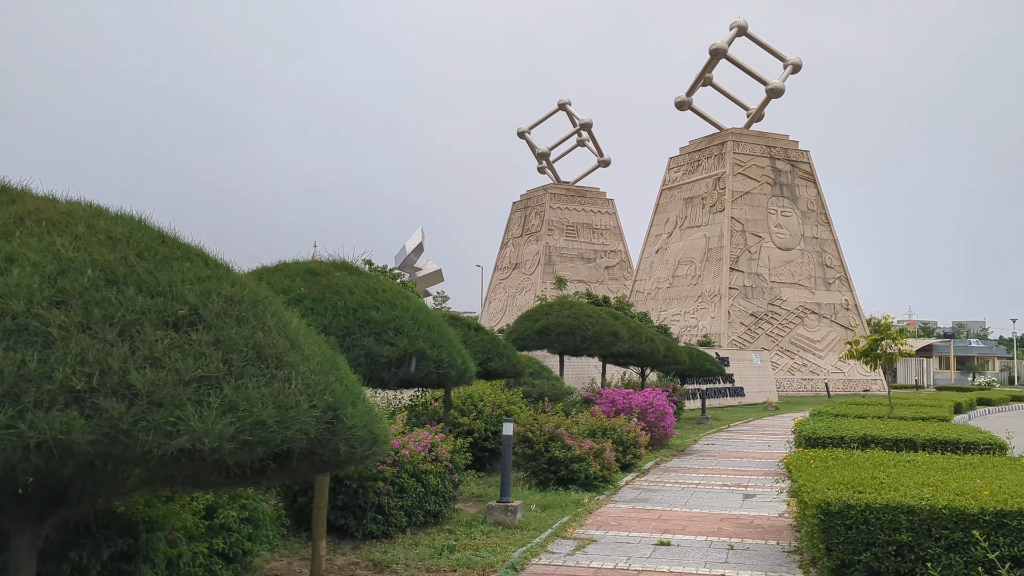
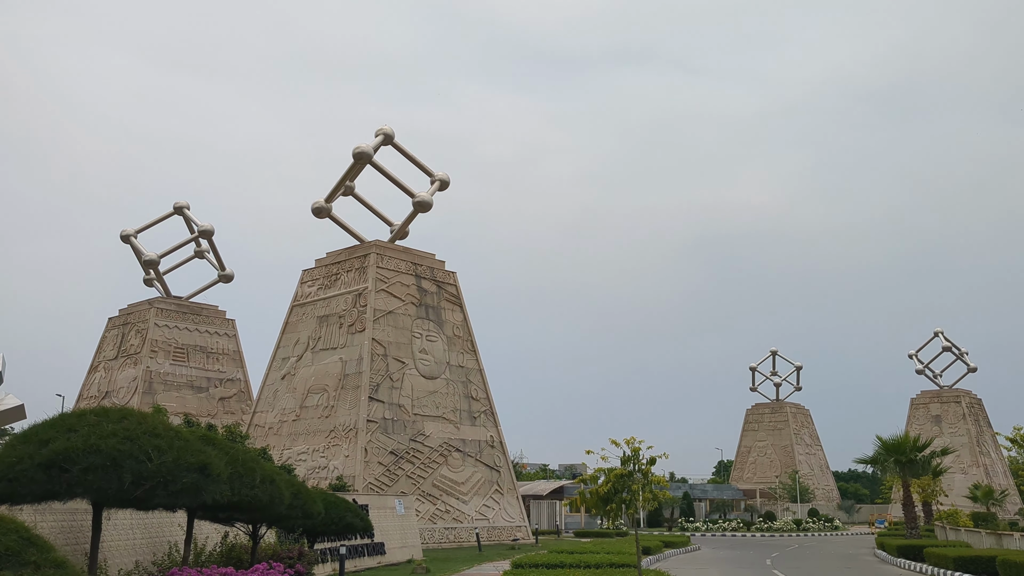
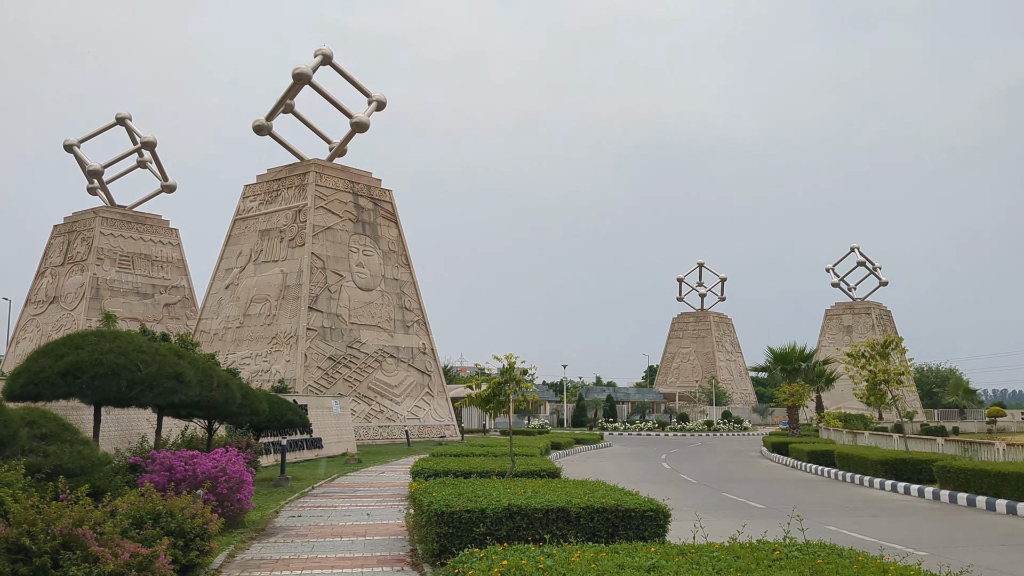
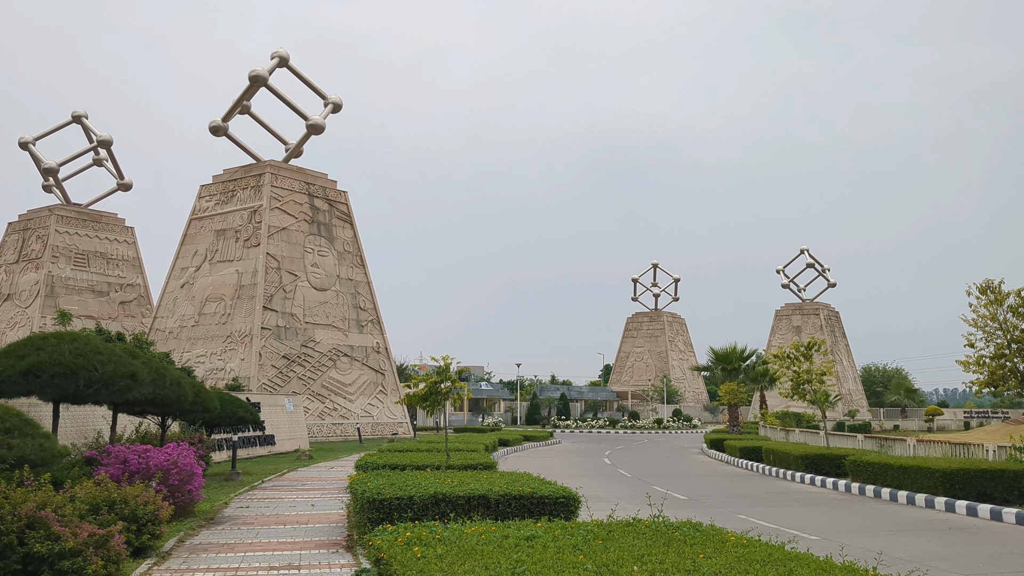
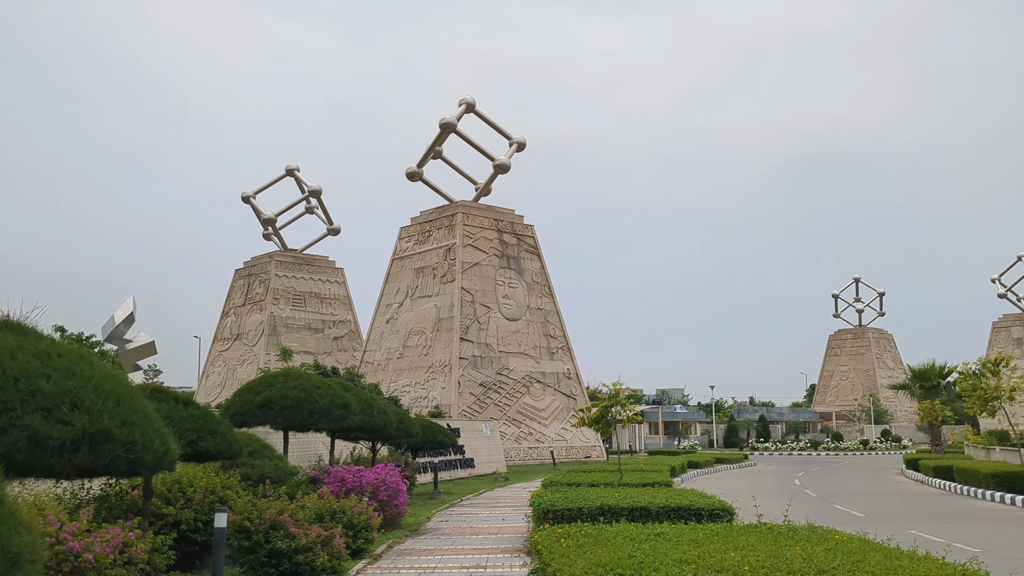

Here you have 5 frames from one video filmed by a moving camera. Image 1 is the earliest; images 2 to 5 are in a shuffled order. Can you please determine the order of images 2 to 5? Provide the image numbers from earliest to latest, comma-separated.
5, 4, 3, 2
